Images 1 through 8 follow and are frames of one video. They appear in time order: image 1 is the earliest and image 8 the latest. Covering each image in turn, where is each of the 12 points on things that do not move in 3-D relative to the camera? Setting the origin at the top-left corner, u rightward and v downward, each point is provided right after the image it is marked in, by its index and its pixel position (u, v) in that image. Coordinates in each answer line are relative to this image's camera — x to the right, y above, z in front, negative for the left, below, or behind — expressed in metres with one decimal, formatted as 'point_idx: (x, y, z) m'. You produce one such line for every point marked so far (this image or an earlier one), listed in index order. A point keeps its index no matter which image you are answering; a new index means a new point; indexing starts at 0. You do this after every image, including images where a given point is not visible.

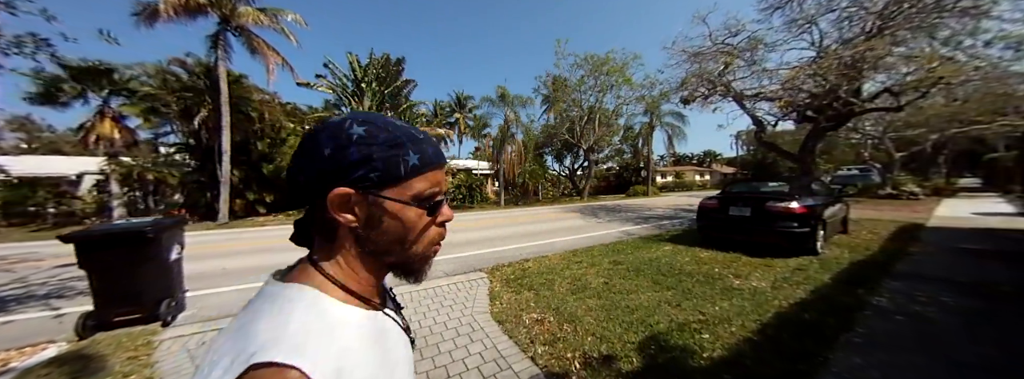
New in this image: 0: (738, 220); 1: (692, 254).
0: (+5.4, -0.7, +5.9) m
1: (+4.2, -1.6, +5.9) m
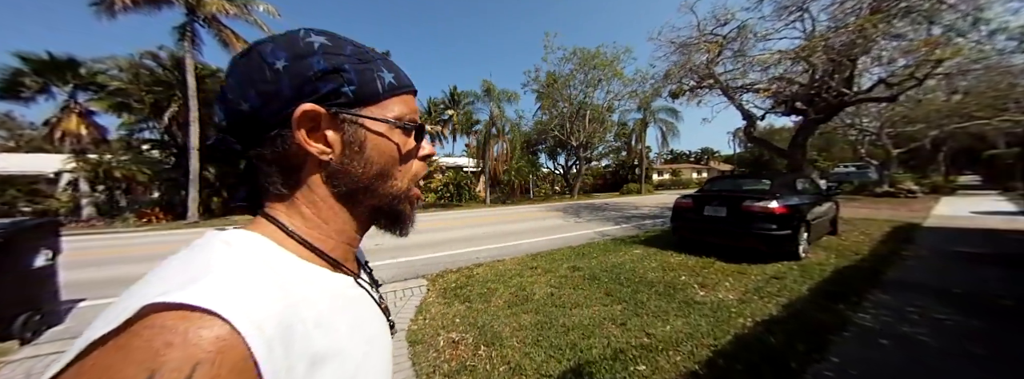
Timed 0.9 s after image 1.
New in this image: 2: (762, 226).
0: (+4.4, -0.7, +5.3) m
1: (+3.2, -1.5, +5.3) m
2: (+4.8, -0.7, +4.8) m
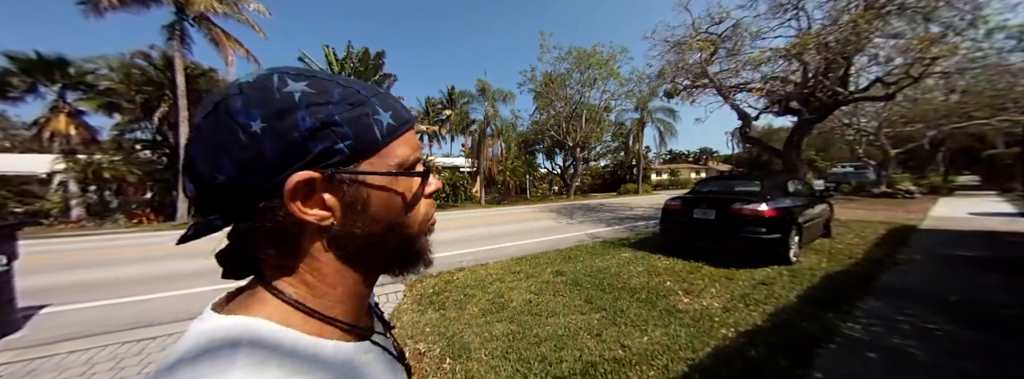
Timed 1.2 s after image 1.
0: (+4.0, -0.7, +5.2) m
1: (+2.8, -1.5, +5.2) m
2: (+4.5, -0.8, +4.6) m
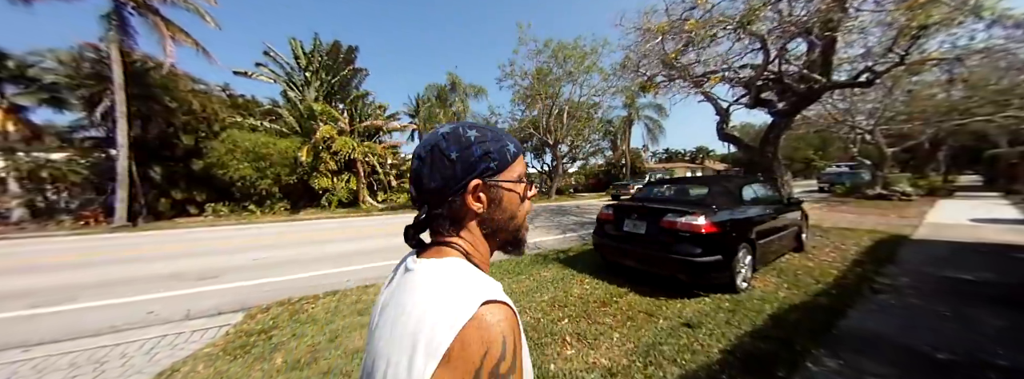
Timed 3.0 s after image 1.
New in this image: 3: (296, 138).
0: (+2.0, -0.8, +4.1) m
1: (+0.8, -1.6, +4.1) m
2: (+2.5, -0.9, +3.6) m
3: (-16.1, +3.8, +18.5) m
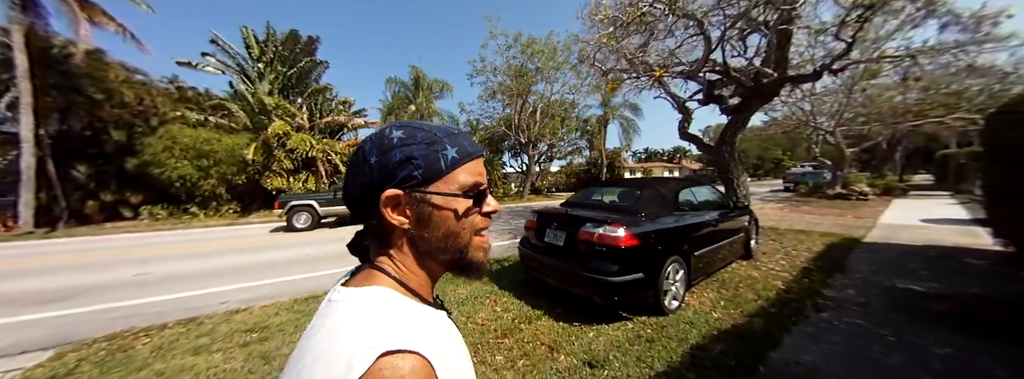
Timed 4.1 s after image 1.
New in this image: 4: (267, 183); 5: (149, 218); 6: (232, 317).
0: (+0.6, -0.9, +3.5) m
1: (-0.6, -1.7, +3.5) m
2: (+1.1, -0.9, +3.0) m
3: (-18.2, +3.7, +17.1) m
4: (-16.4, +0.4, +16.7) m
5: (-22.4, -1.7, +15.4) m
6: (-4.0, -1.8, +3.7) m
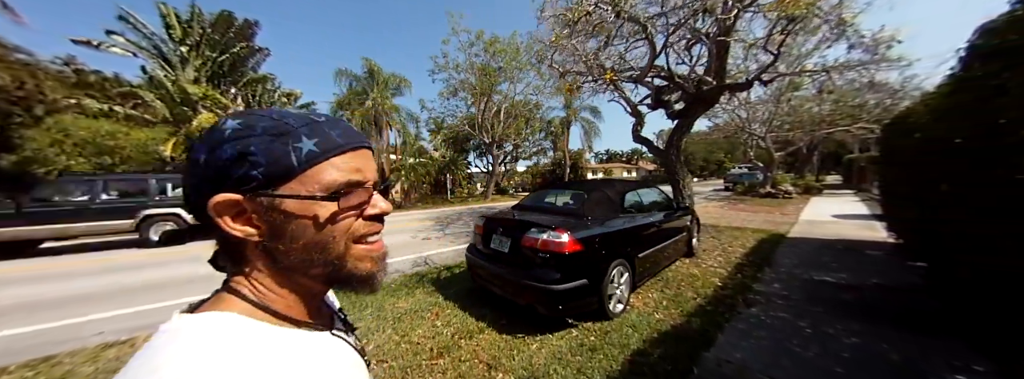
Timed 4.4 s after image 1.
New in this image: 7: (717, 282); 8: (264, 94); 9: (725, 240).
0: (-0.2, -0.9, +3.3) m
1: (-1.3, -1.7, +3.1) m
2: (+0.4, -1.0, +2.8) m
3: (-20.4, +3.6, +14.6) m
4: (-18.6, +0.3, +14.5) m
5: (-24.4, -1.9, +12.5) m
6: (-4.7, -1.9, +3.0) m
7: (+3.2, -1.5, +3.9) m
8: (-17.8, +6.8, +17.9) m
9: (+5.3, -1.3, +6.2) m
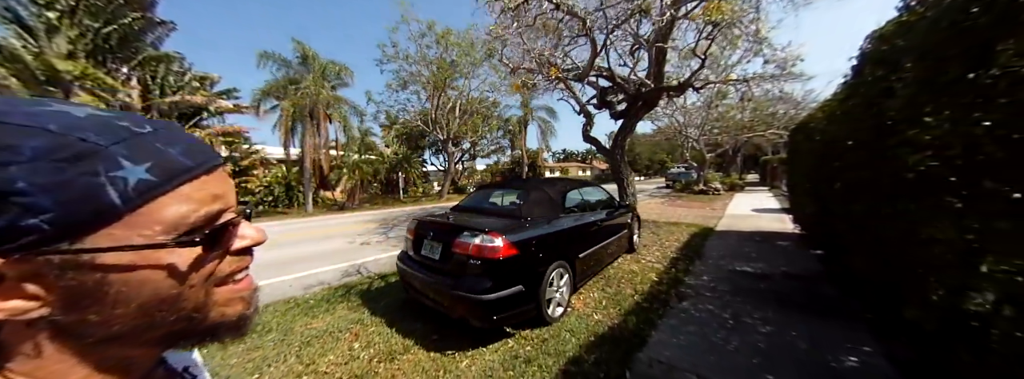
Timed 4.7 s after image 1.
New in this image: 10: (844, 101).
0: (-1.0, -0.9, +2.9) m
1: (-2.1, -1.8, +2.6) m
2: (-0.4, -1.0, +2.6) m
3: (-22.7, +3.5, +11.1) m
4: (-20.8, +0.2, +11.3) m
5: (-26.3, -2.1, +8.5) m
6: (-5.4, -1.9, +1.9) m
7: (+2.3, -1.4, +4.1) m
8: (-20.5, +6.8, +14.8) m
9: (+4.0, -1.2, +6.6) m
10: (+3.4, +0.9, +2.6) m
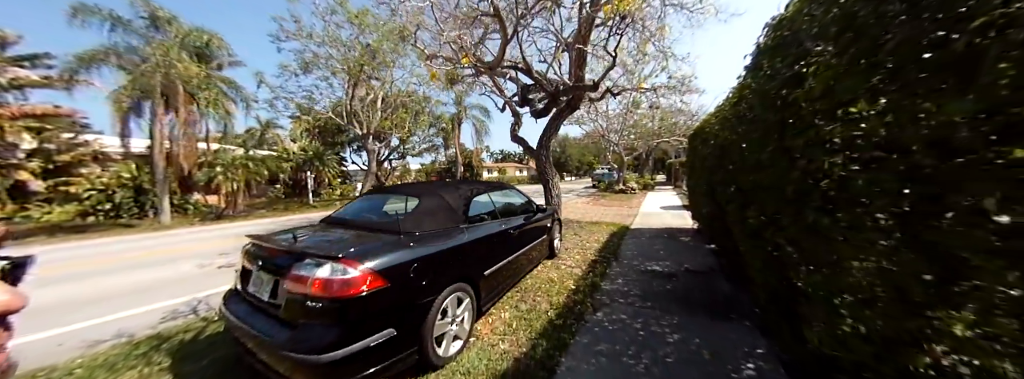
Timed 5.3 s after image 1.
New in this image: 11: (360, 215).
0: (-2.0, -1.0, +2.0) m
1: (-3.0, -1.8, +1.4) m
2: (-1.3, -1.0, +1.8) m
3: (-25.1, +3.1, +5.0) m
4: (-23.3, -0.1, +5.6) m
5: (-27.9, -2.4, +1.6) m
6: (-6.1, -2.0, 0.0) m
7: (+0.9, -1.5, +3.8) m
8: (-23.9, +6.4, +9.1) m
9: (+2.0, -1.2, +6.7) m
10: (+2.3, +0.9, +2.6) m
11: (-1.8, -0.2, +2.8) m
